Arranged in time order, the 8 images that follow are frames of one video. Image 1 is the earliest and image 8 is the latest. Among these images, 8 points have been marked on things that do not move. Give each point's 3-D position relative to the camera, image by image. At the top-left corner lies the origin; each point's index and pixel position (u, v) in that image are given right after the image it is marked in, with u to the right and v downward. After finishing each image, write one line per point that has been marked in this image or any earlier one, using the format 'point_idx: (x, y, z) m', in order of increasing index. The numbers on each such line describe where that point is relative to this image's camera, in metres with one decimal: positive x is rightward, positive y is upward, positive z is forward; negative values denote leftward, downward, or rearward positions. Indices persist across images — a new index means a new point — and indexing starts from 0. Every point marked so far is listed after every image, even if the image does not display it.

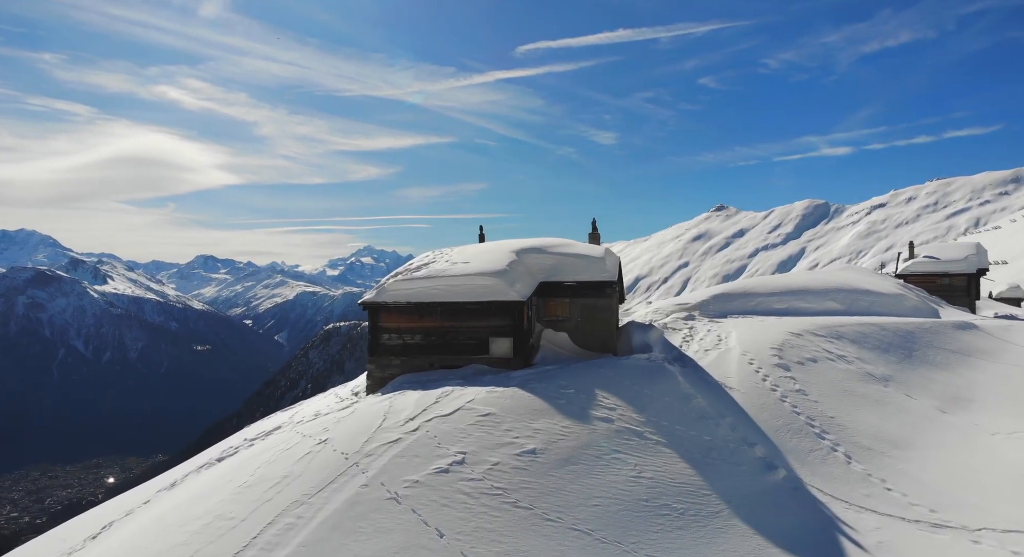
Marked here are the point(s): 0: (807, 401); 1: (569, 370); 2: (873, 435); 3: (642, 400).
0: (+8.9, -3.7, +19.3) m
1: (+1.6, -2.7, +18.2) m
2: (+9.9, -4.4, +17.7) m
3: (+3.3, -3.2, +16.8) m
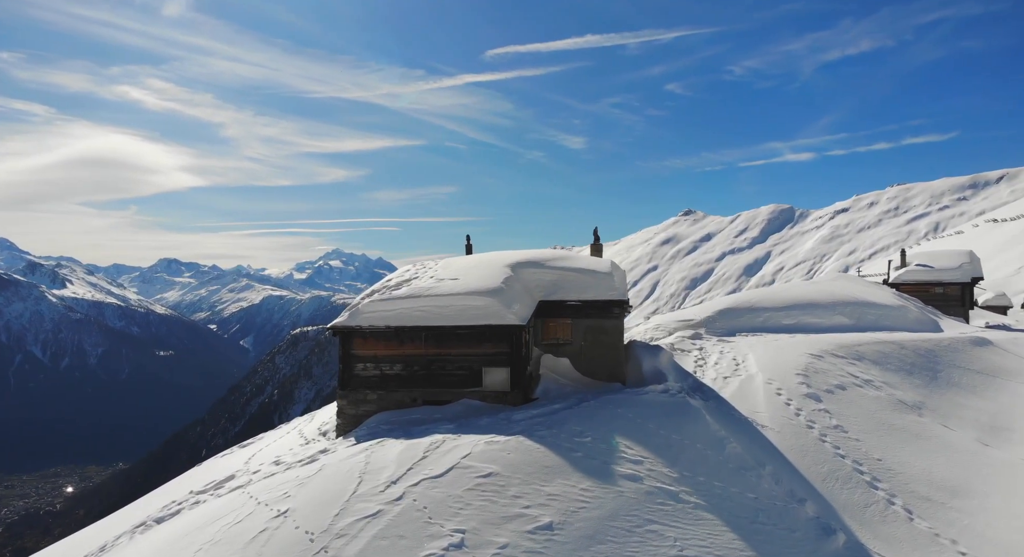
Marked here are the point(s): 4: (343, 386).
0: (+8.8, -4.3, +16.8) m
1: (+1.6, -3.2, +15.4) m
2: (+9.9, -4.9, +15.2) m
3: (+3.4, -3.8, +14.0) m
4: (-4.9, -3.1, +18.3) m
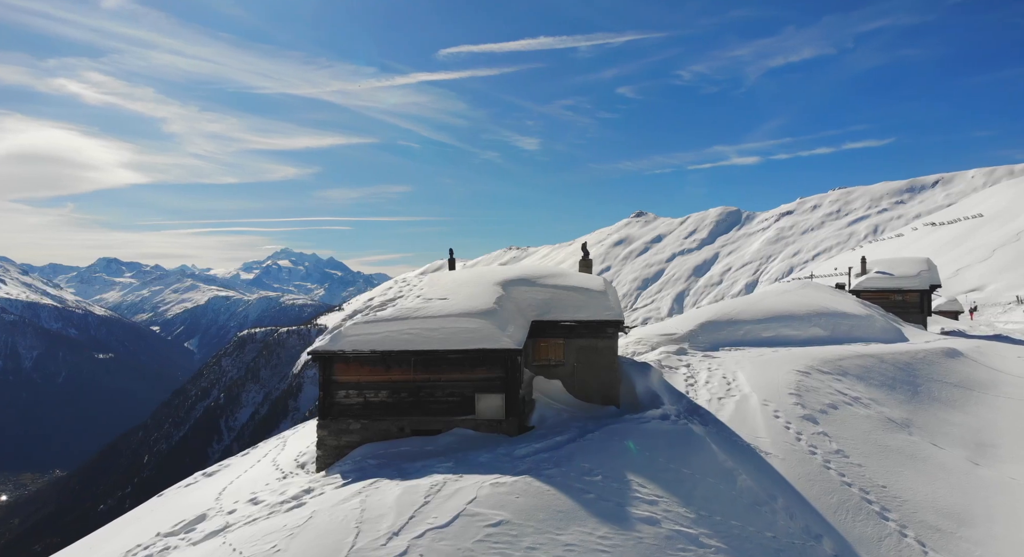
0: (+8.7, -4.8, +16.4) m
1: (+1.6, -3.8, +14.5) m
2: (+9.9, -5.5, +14.9) m
3: (+3.5, -4.4, +13.3) m
4: (-5.0, -3.6, +17.0) m
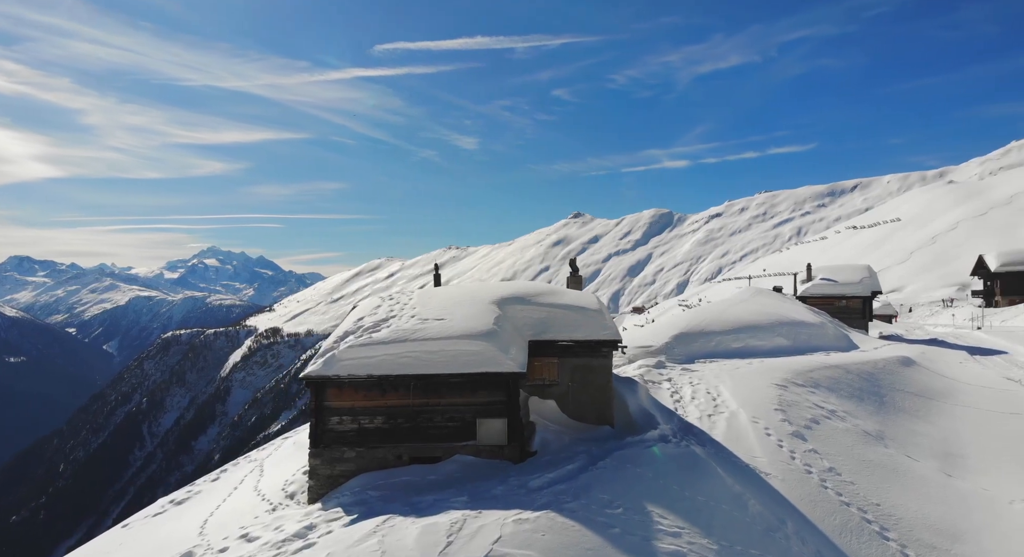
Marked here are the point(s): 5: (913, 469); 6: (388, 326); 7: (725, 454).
0: (+8.8, -5.4, +16.8) m
1: (+1.9, -4.3, +14.2) m
2: (+10.1, -6.1, +15.4) m
3: (+3.9, -4.9, +13.2) m
4: (-5.0, -4.2, +16.1) m
5: (+12.0, -5.8, +19.1) m
6: (-3.4, -1.3, +17.3) m
7: (+5.8, -4.7, +17.1) m
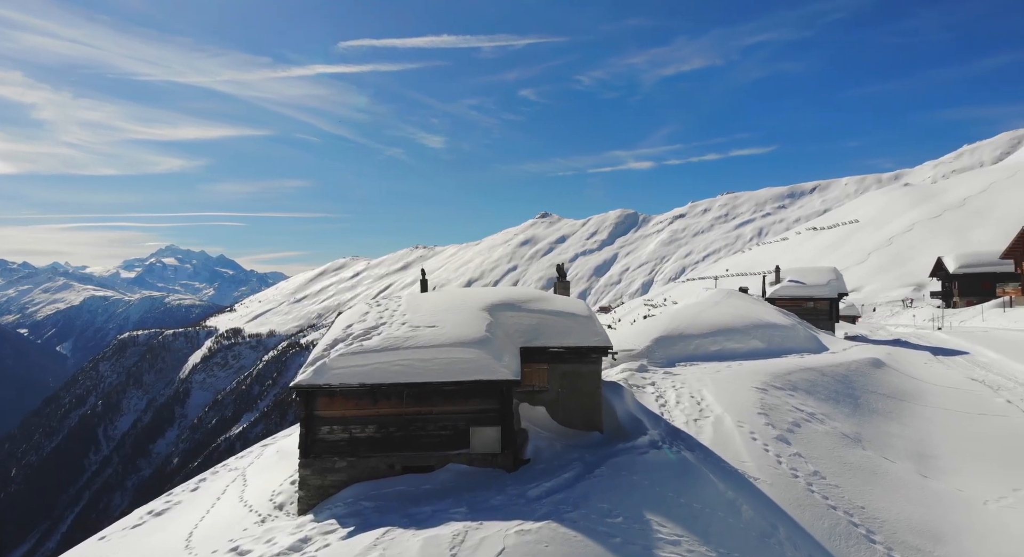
0: (+8.6, -5.6, +17.1) m
1: (+1.8, -4.5, +14.3) m
2: (+9.9, -6.3, +15.9) m
3: (+3.9, -5.1, +13.3) m
4: (-5.1, -4.3, +15.8) m
5: (+11.7, -6.0, +19.7) m
6: (-3.6, -1.5, +17.1) m
7: (+5.5, -4.9, +17.4) m
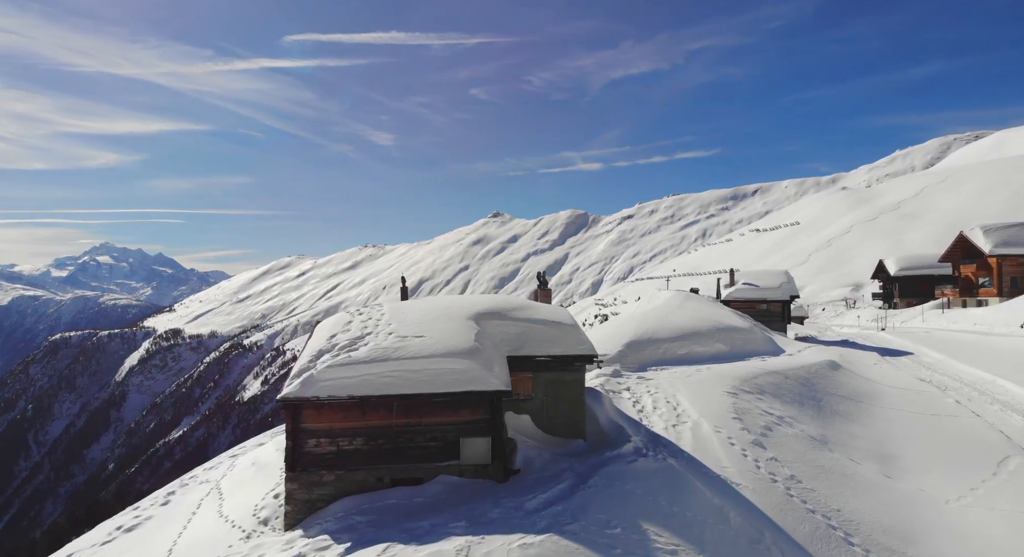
0: (+8.2, -5.9, +17.8) m
1: (+1.7, -4.8, +14.4) m
2: (+9.7, -6.5, +16.6) m
3: (+3.8, -5.4, +13.6) m
4: (-5.3, -4.6, +15.4) m
5: (+11.1, -6.2, +20.5) m
6: (-3.9, -1.7, +16.8) m
7: (+5.2, -5.2, +17.8) m
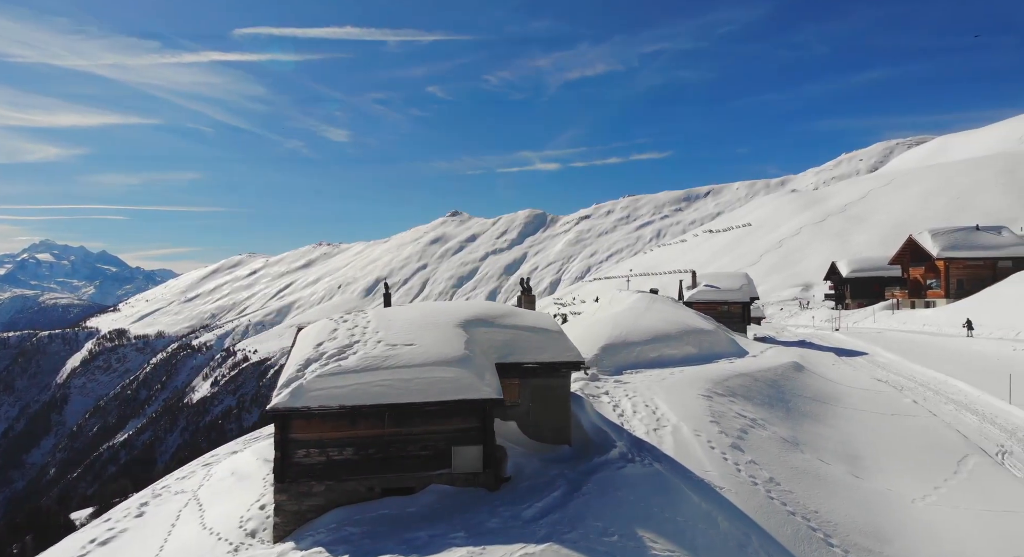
0: (+7.9, -6.1, +18.4) m
1: (+1.6, -5.0, +14.6) m
2: (+9.4, -6.8, +17.3) m
3: (+3.7, -5.6, +13.9) m
4: (-5.5, -4.8, +15.1) m
5: (+10.6, -6.5, +21.3) m
6: (-4.2, -1.9, +16.6) m
7: (+4.8, -5.4, +18.2) m
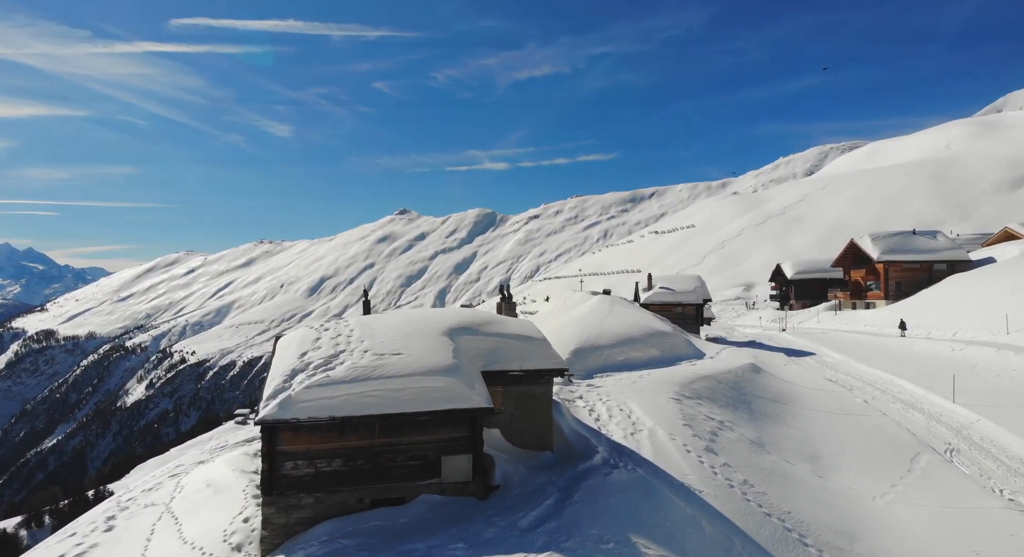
0: (+7.4, -6.4, +19.1) m
1: (+1.4, -5.2, +14.8) m
2: (+9.0, -7.0, +18.1) m
3: (+3.6, -5.8, +14.3) m
4: (-5.7, -5.0, +14.8) m
5: (+9.9, -6.7, +22.2) m
6: (-4.5, -2.2, +16.4) m
7: (+4.4, -5.7, +18.6) m
